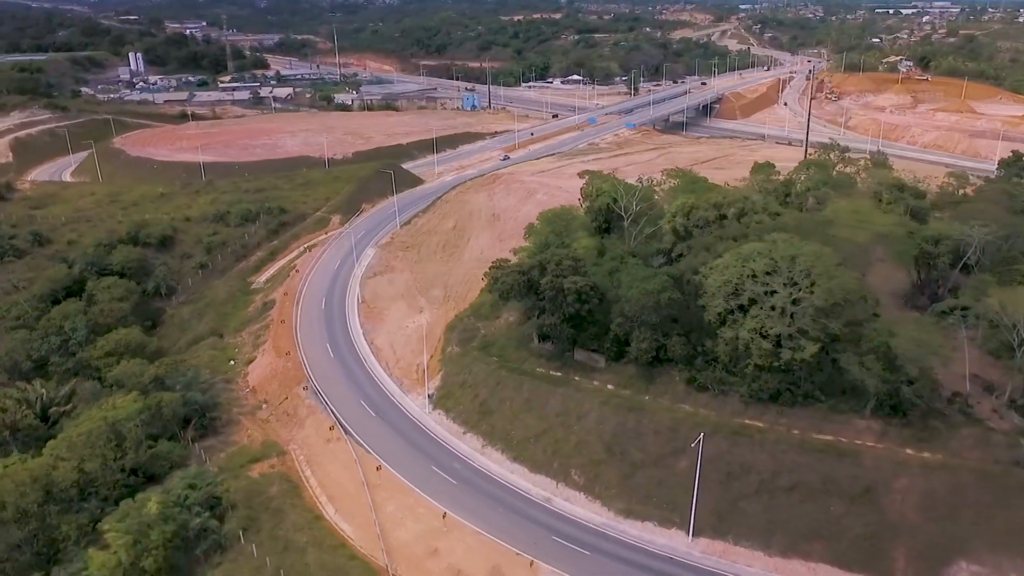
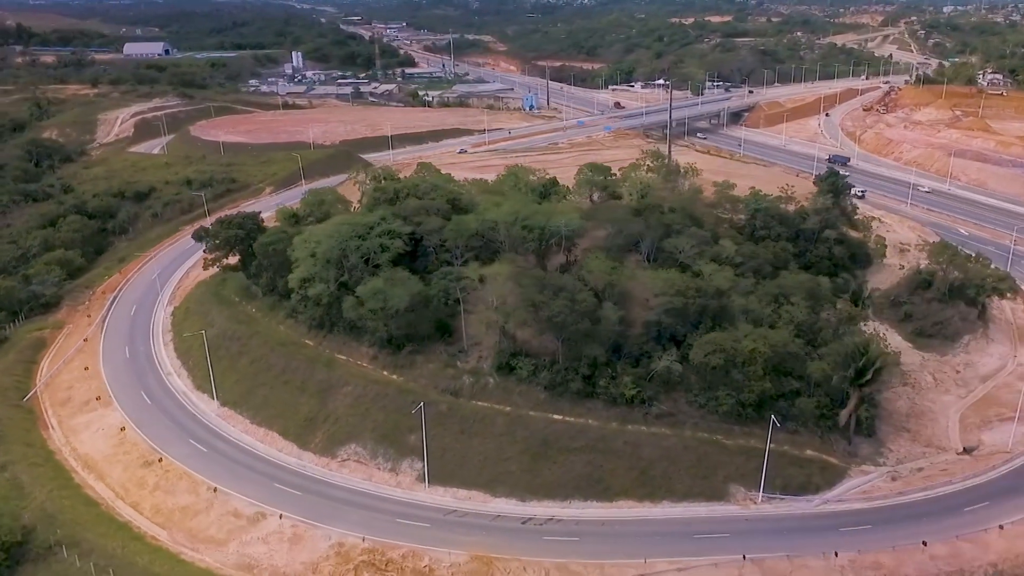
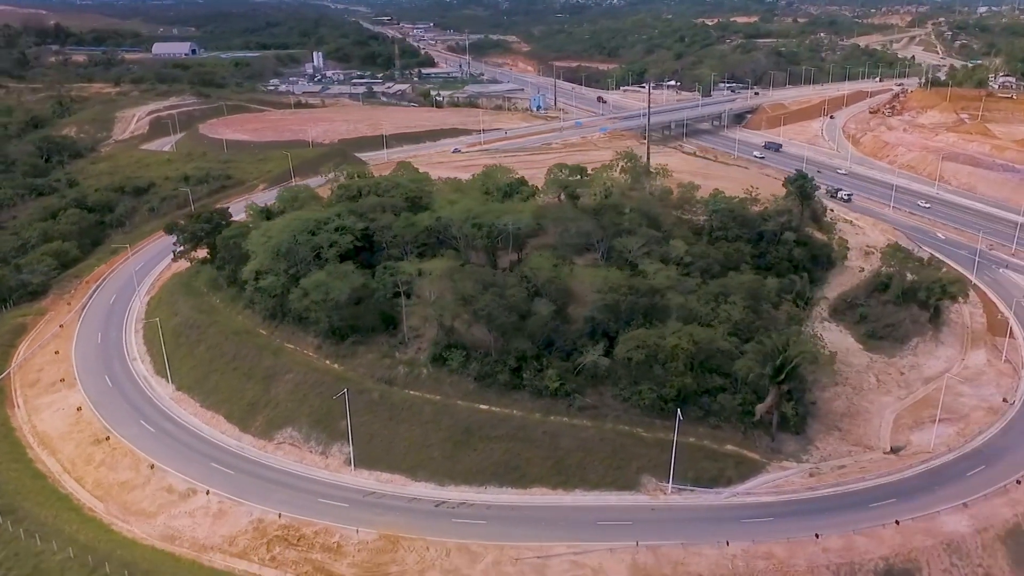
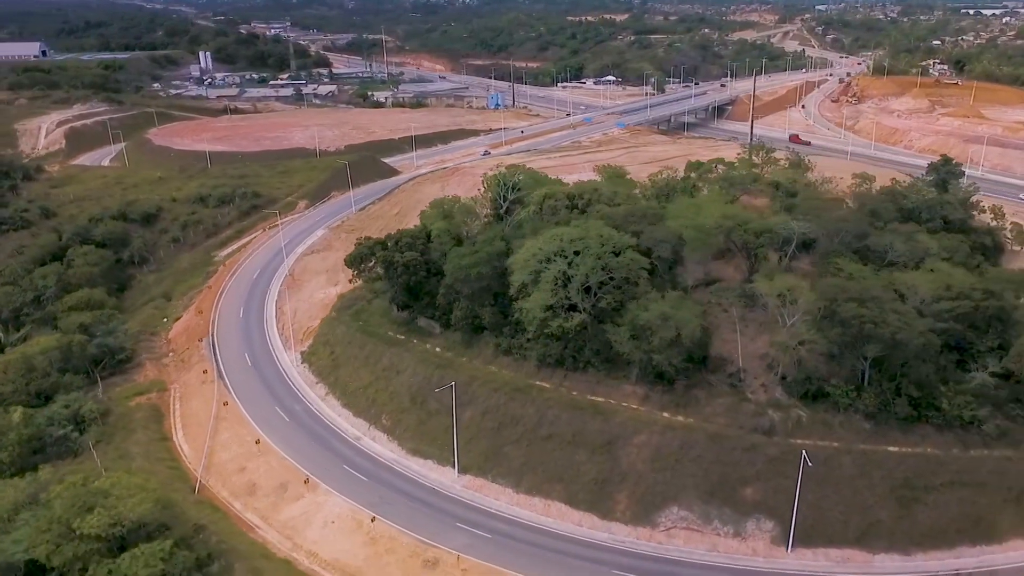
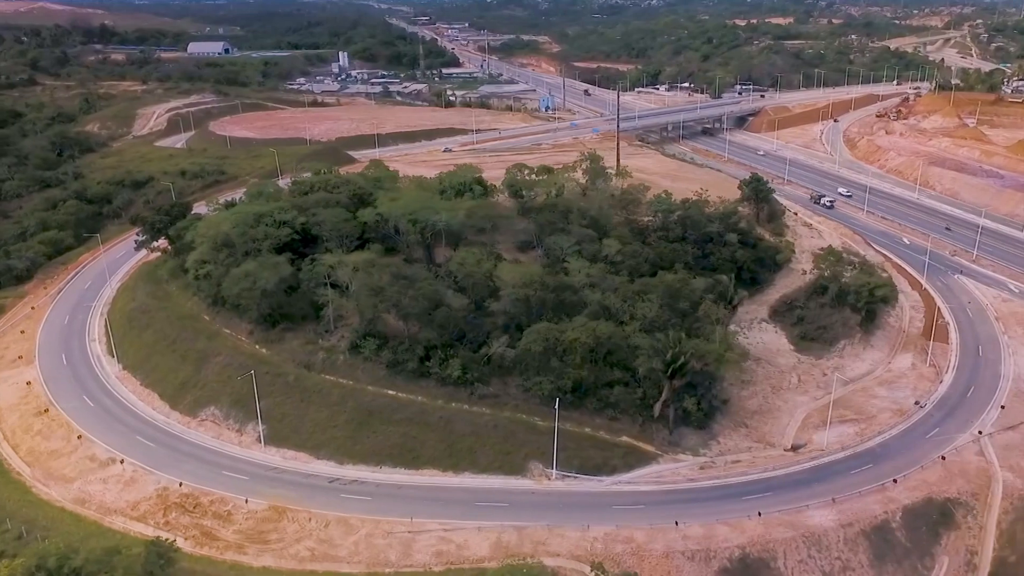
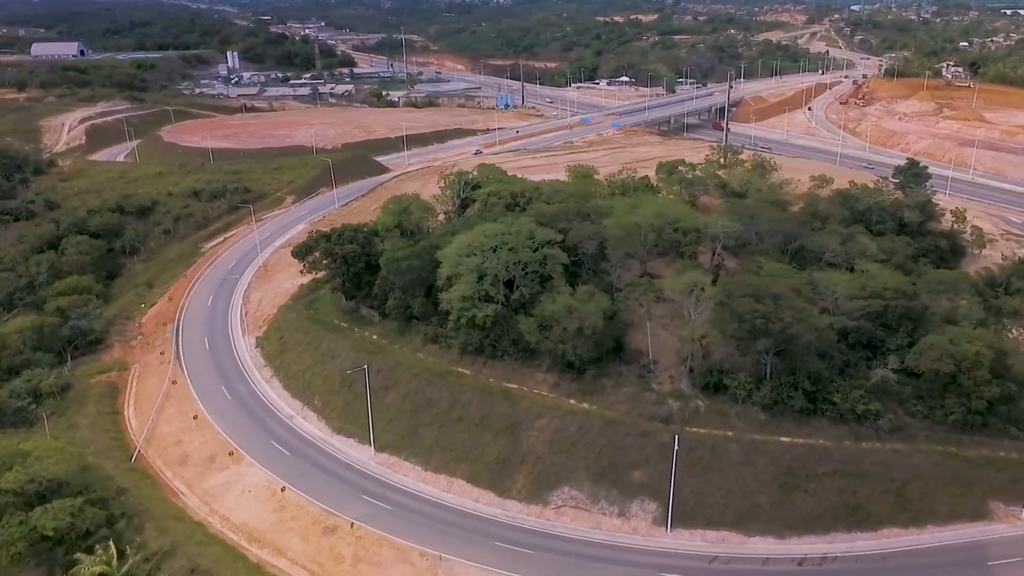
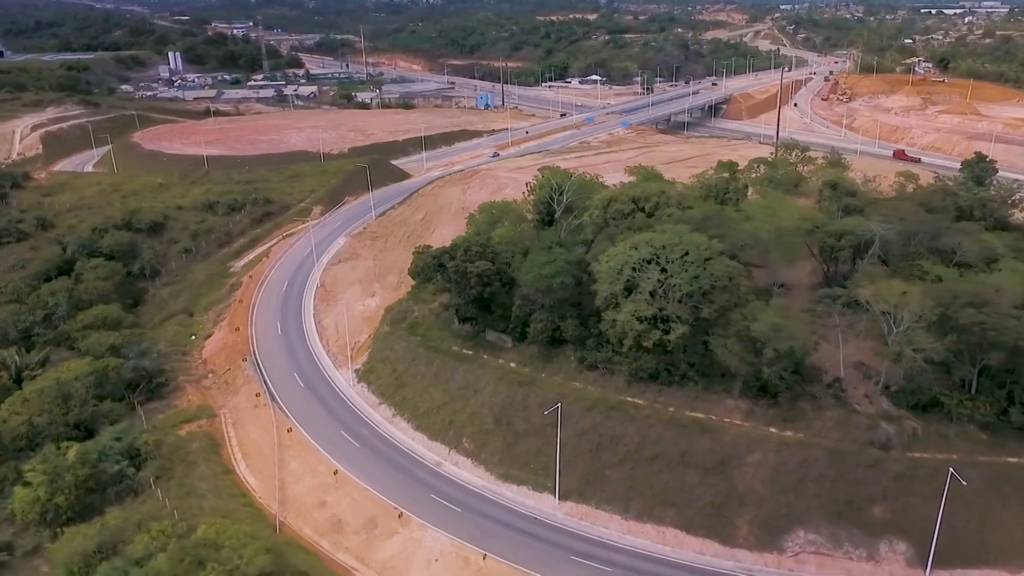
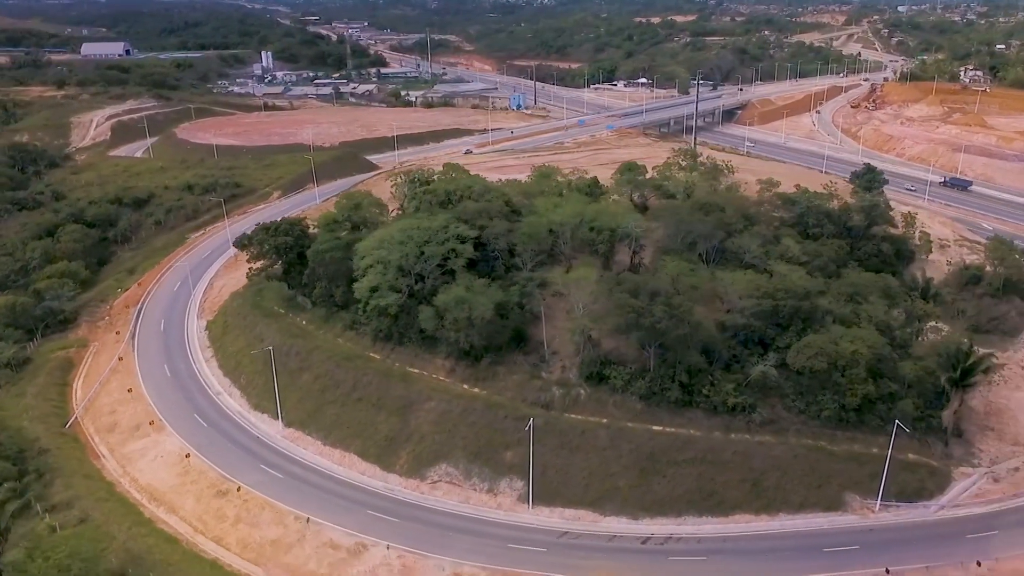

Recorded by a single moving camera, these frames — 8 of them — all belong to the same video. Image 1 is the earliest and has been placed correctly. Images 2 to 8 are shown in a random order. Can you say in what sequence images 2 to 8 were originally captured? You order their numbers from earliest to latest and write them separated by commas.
7, 4, 6, 8, 2, 3, 5
